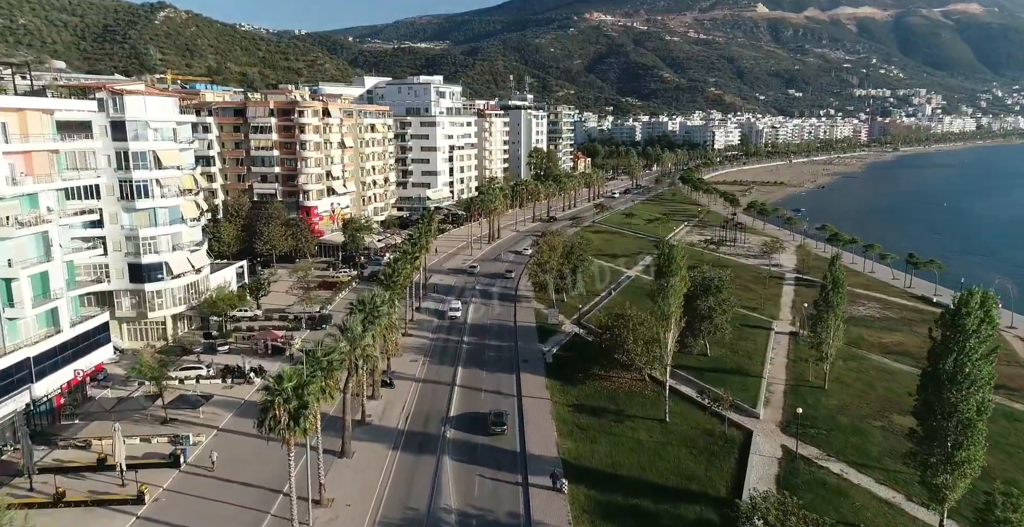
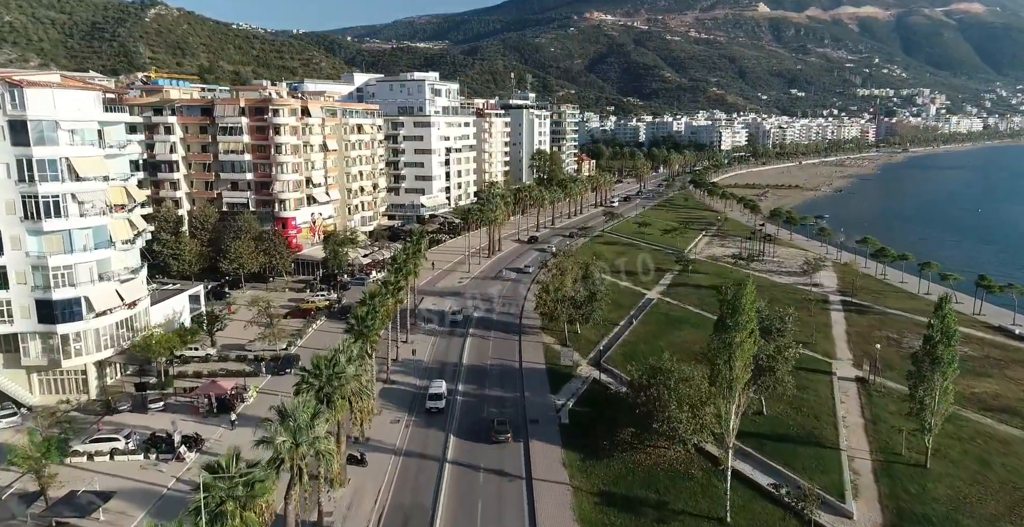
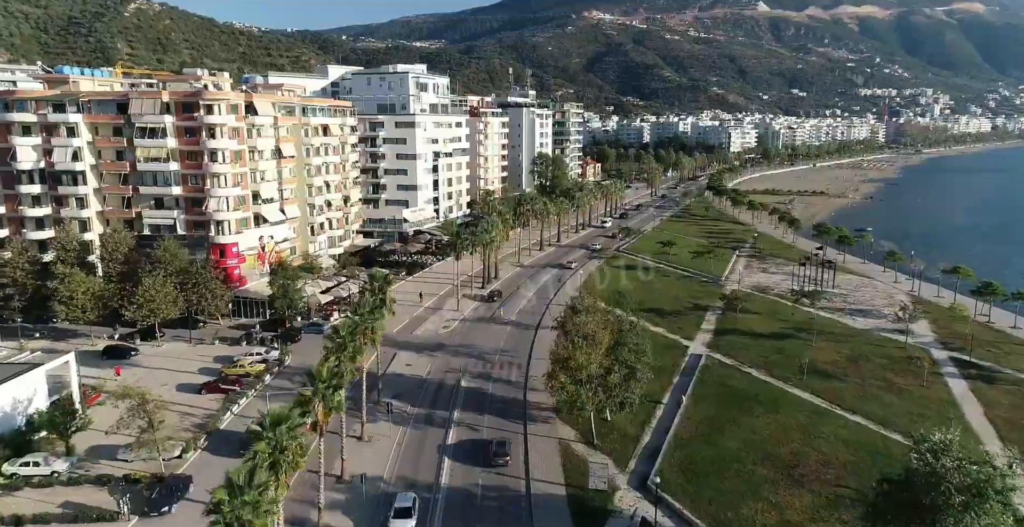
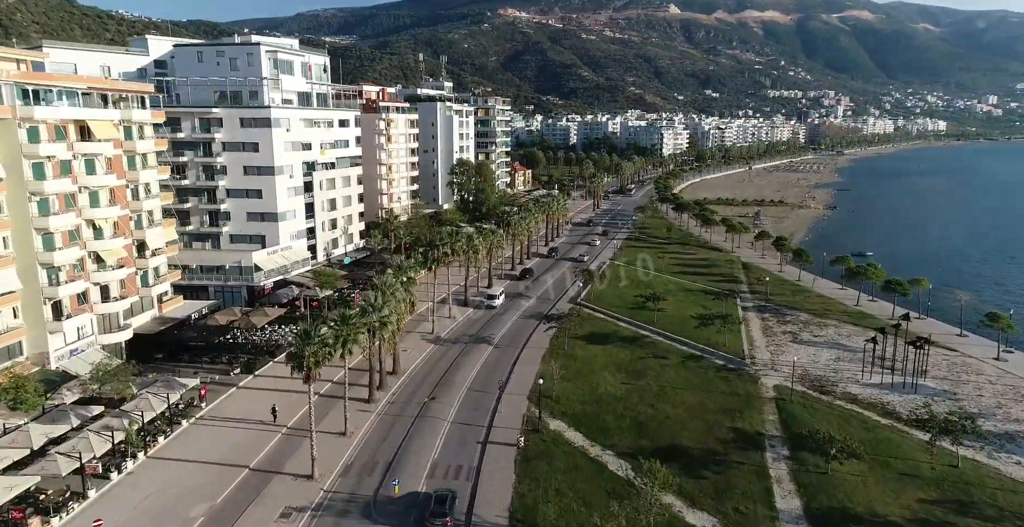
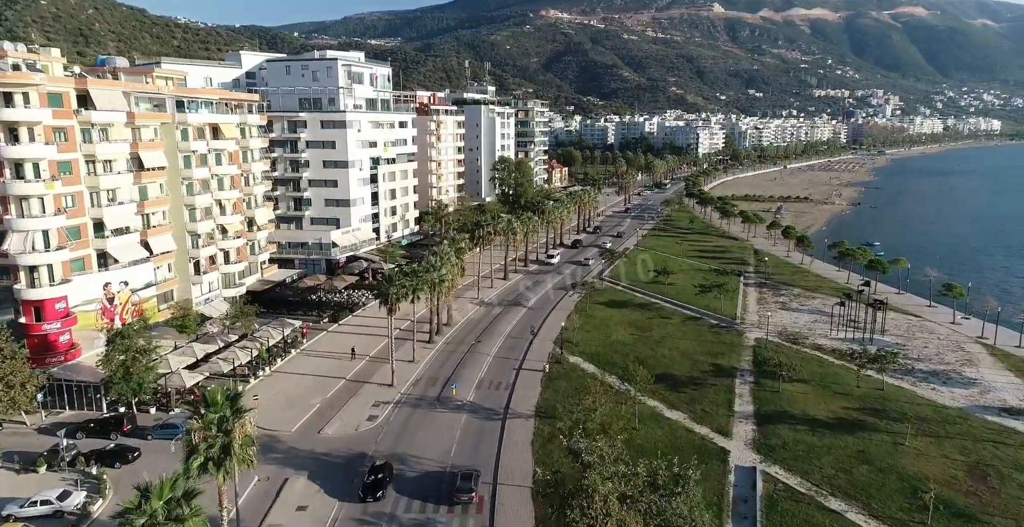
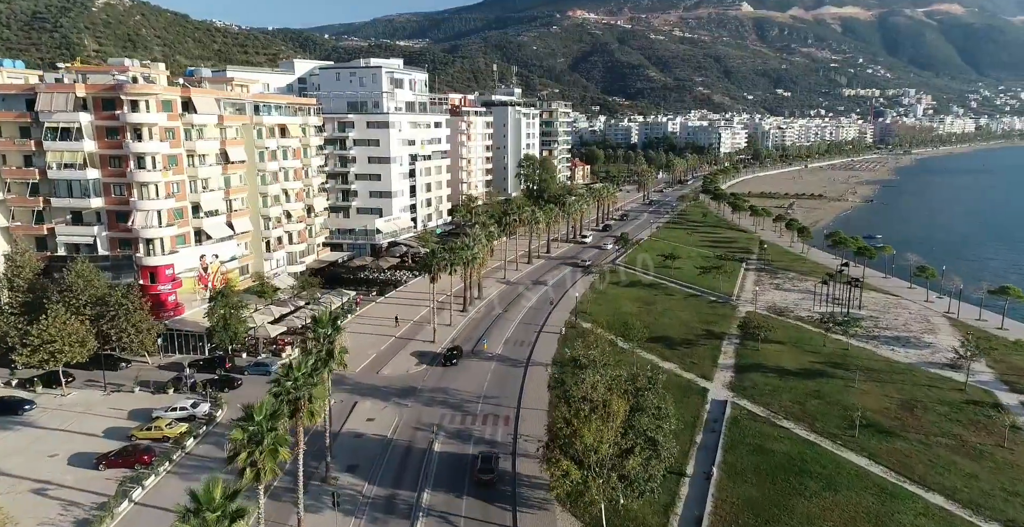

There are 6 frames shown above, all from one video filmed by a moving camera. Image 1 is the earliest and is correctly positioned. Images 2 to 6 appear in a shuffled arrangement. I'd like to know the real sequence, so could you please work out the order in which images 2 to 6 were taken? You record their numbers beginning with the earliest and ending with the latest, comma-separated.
2, 3, 6, 5, 4
